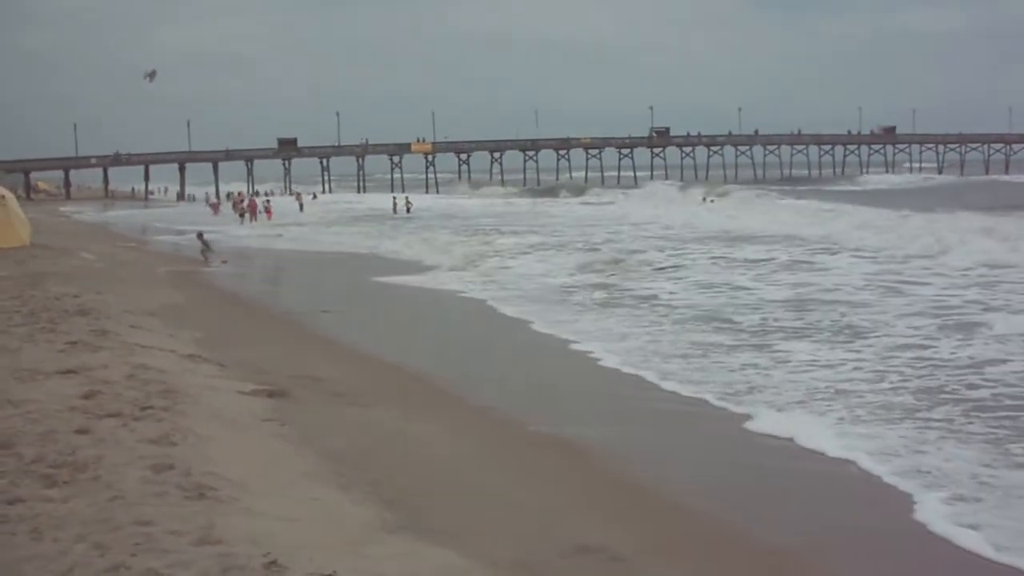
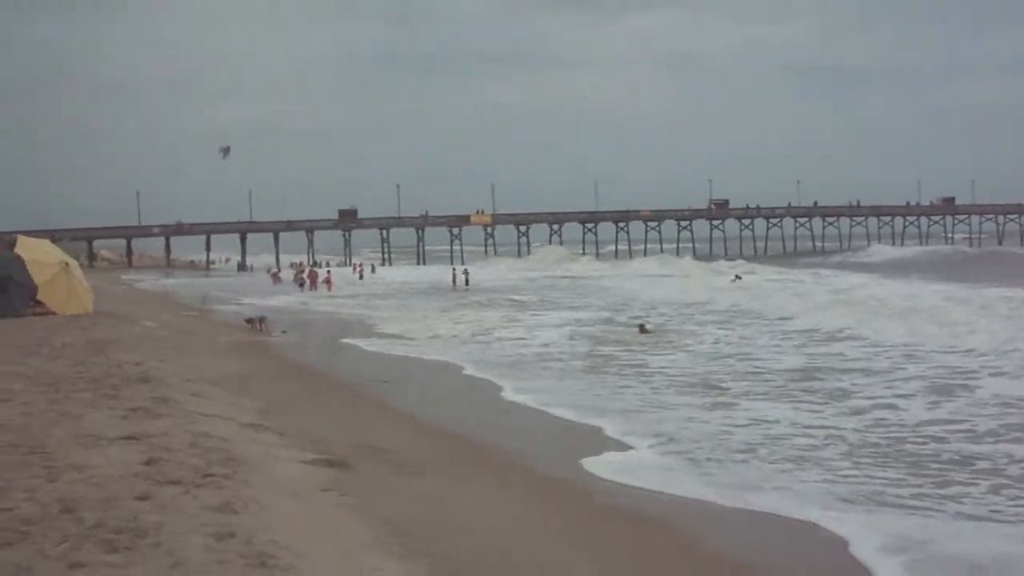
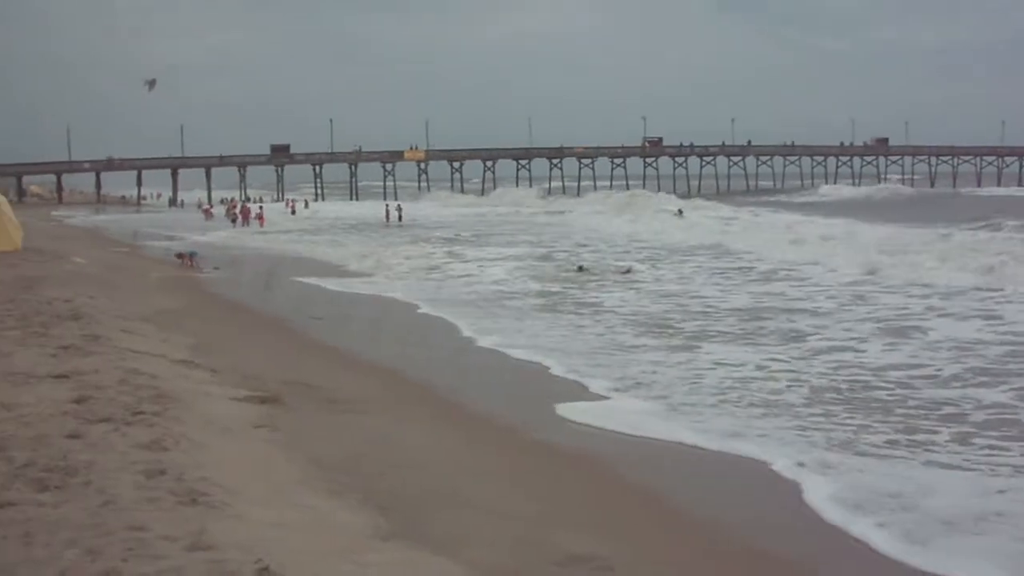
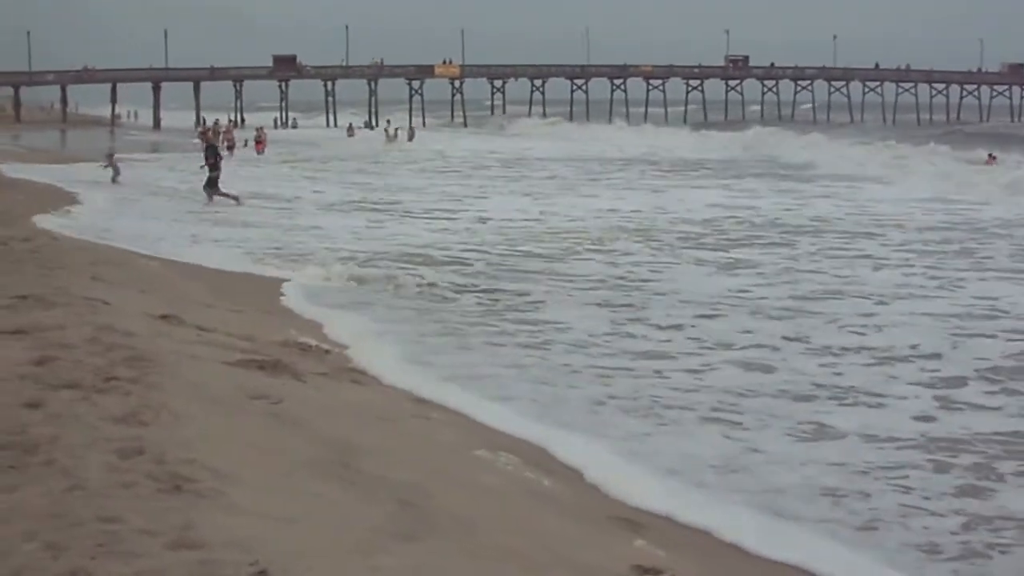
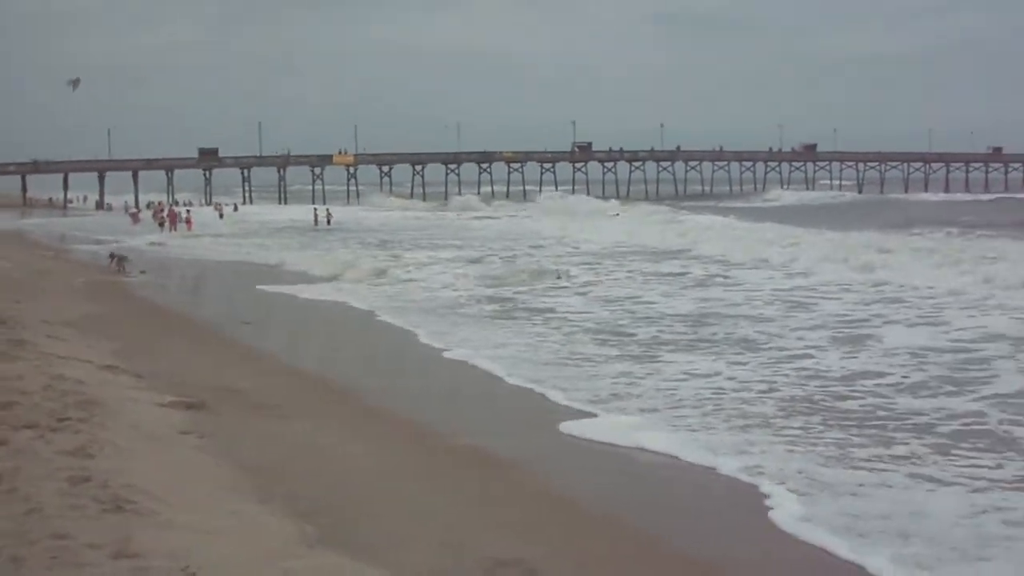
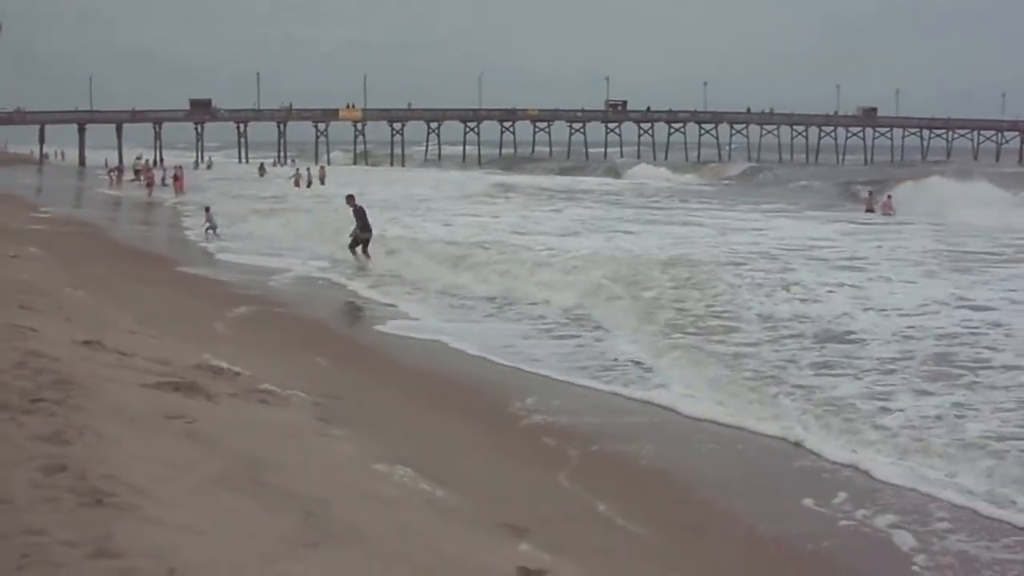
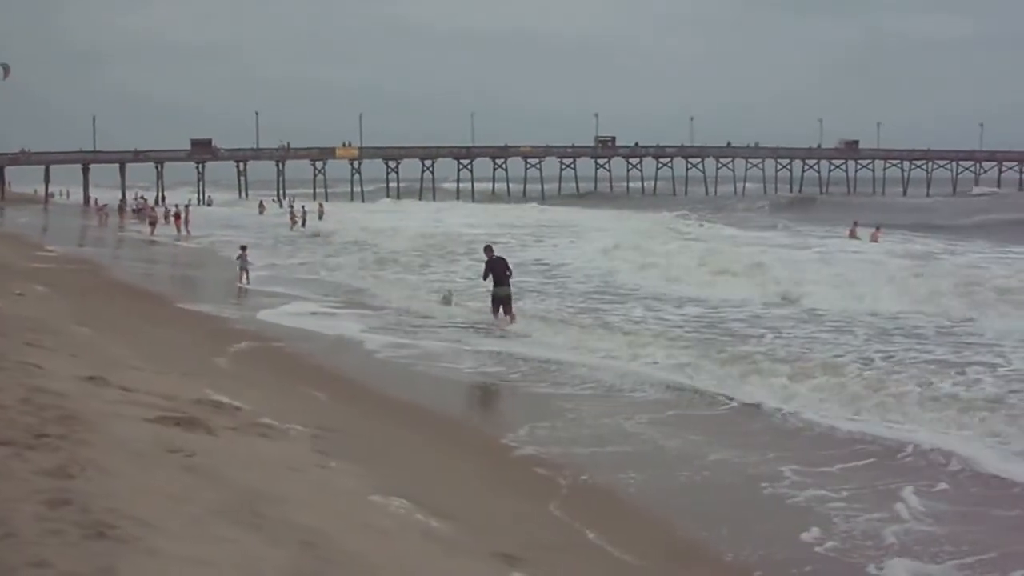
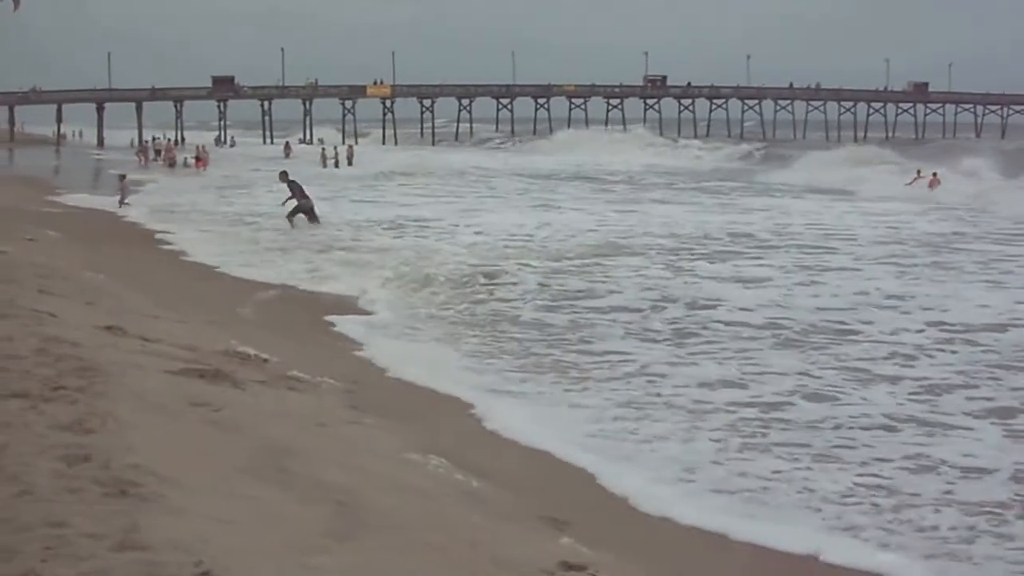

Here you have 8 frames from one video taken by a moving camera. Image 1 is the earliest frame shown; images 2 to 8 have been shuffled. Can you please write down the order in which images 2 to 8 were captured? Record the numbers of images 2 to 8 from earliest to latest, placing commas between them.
5, 3, 2, 7, 6, 8, 4
